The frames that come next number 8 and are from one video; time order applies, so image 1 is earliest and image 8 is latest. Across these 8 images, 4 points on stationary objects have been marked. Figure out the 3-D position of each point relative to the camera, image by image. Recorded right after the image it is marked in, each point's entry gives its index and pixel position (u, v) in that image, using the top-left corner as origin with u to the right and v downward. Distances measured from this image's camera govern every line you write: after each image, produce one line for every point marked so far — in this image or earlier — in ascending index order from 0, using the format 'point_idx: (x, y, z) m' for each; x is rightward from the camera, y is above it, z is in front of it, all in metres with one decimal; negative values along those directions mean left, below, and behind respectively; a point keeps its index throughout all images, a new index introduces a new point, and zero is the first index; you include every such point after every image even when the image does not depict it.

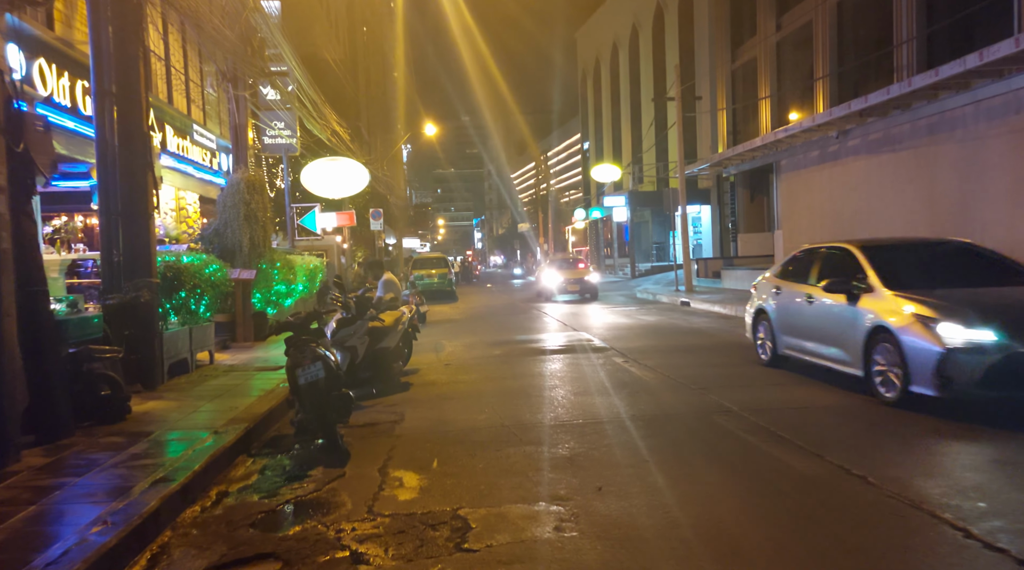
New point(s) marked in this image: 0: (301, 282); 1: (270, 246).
0: (-4.8, +0.1, +18.6) m
1: (-4.4, +0.7, +14.9) m
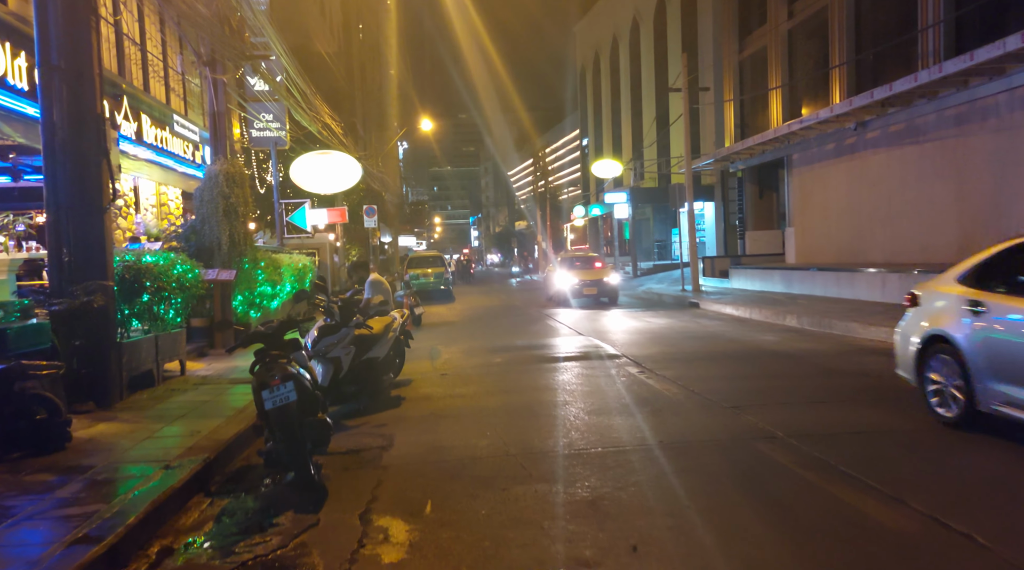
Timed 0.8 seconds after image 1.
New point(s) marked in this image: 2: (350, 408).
0: (-4.8, +0.1, +17.5) m
1: (-4.4, +0.7, +13.8) m
2: (-1.8, -1.4, +9.0) m
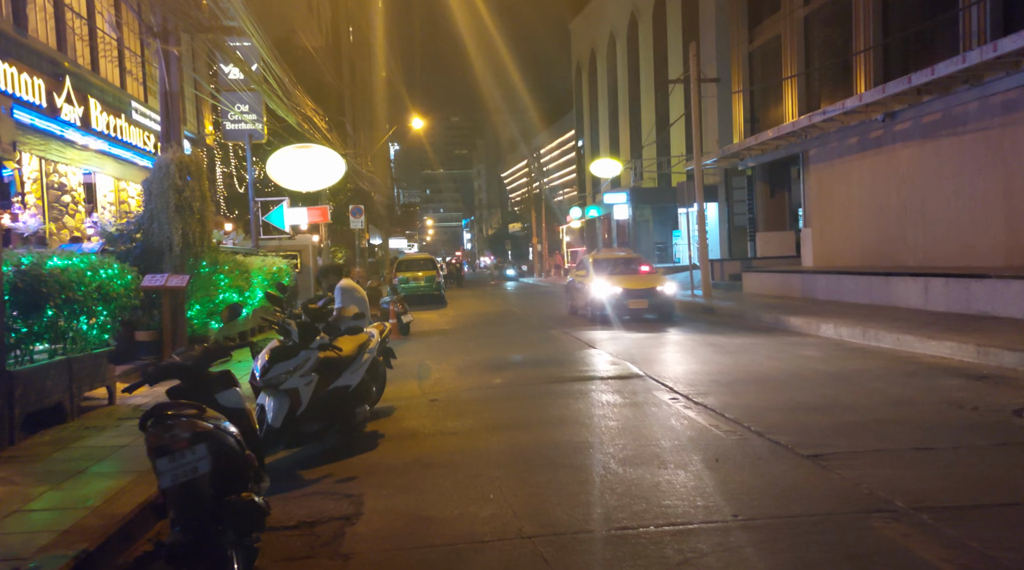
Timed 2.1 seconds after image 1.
0: (-4.8, -0.1, +15.6) m
1: (-4.4, +0.6, +11.9) m
2: (-1.7, -1.4, +7.2) m
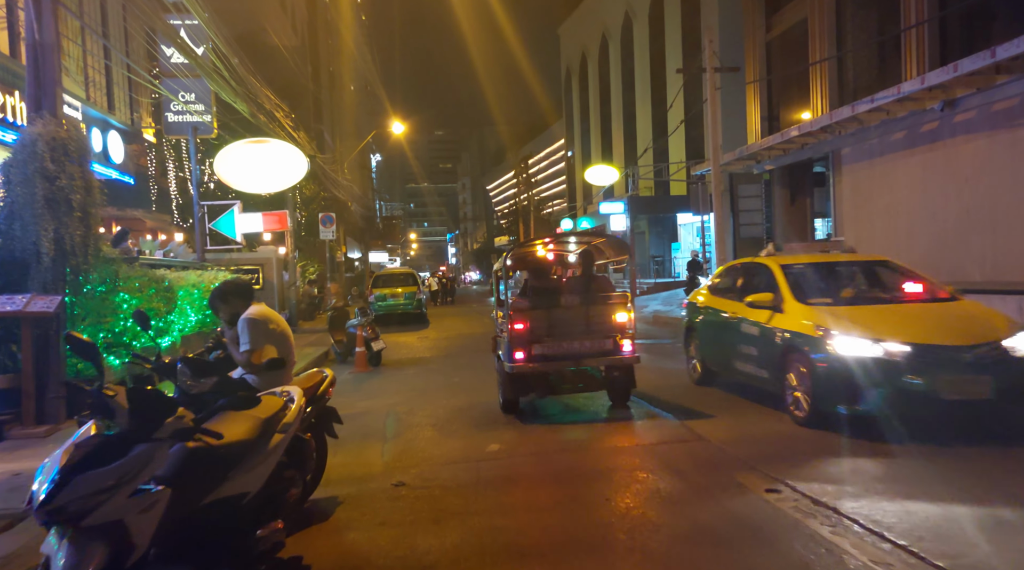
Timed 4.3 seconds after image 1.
0: (-4.9, -0.4, +12.5) m
1: (-4.4, +0.3, +8.8) m
2: (-1.7, -1.6, +4.1) m
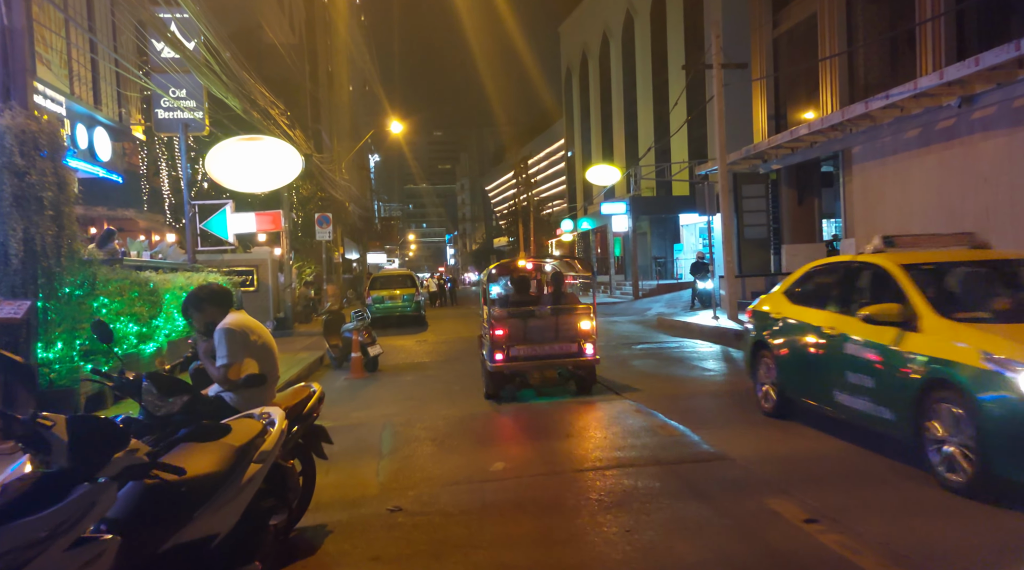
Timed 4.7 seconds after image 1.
0: (-4.9, -0.4, +11.9) m
1: (-4.4, +0.3, +8.2) m
2: (-1.6, -1.6, +3.5) m
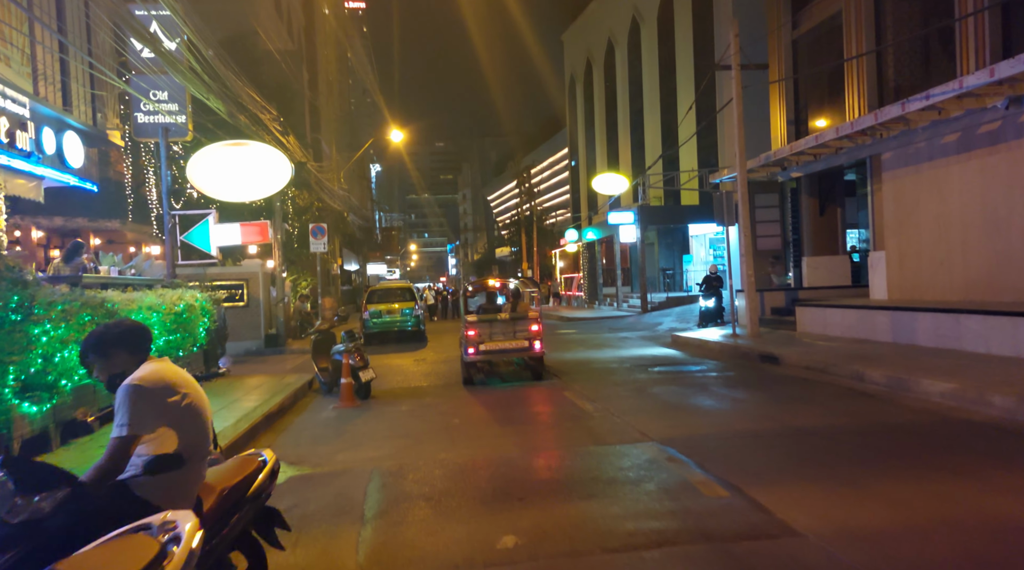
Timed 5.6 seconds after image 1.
0: (-4.8, -0.7, +10.6) m
1: (-4.3, +0.1, +6.9) m
2: (-1.5, -1.8, +2.2) m
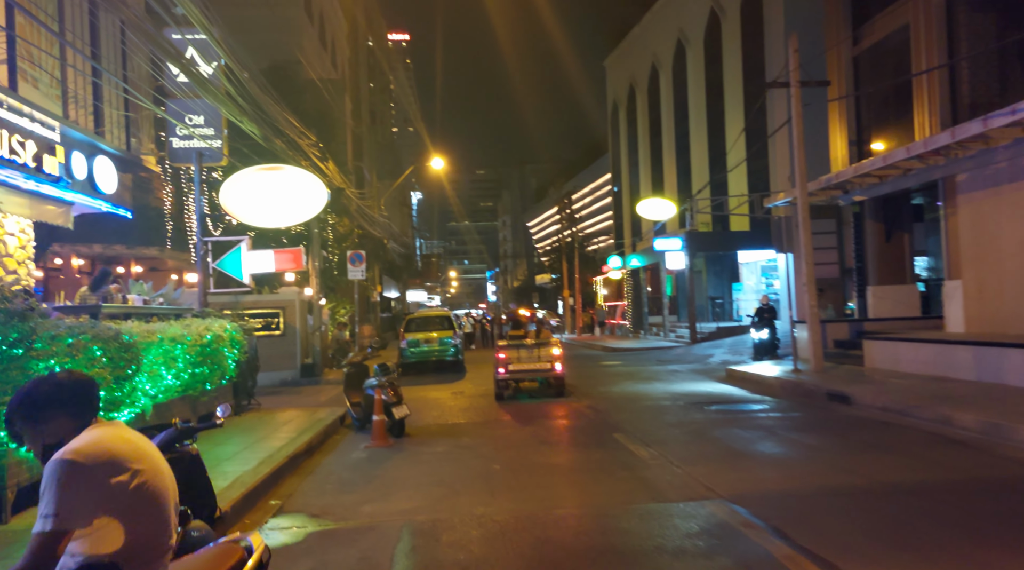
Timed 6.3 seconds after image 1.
0: (-4.2, -1.1, +9.9) m
1: (-3.9, -0.2, +6.2) m
2: (-1.4, -1.9, +1.3) m
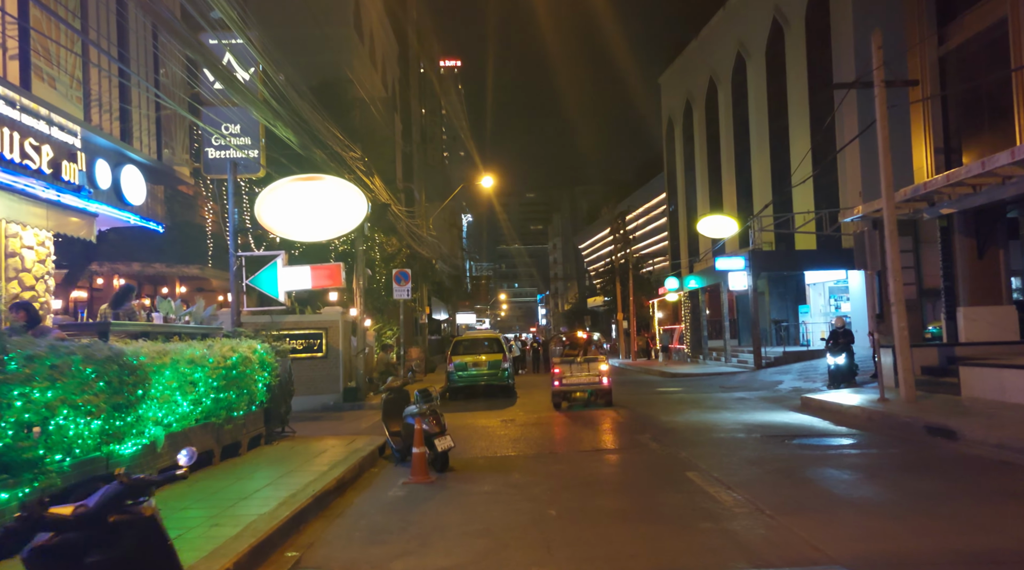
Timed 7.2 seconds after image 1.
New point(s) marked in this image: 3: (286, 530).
0: (-3.6, -1.2, +8.8) m
1: (-3.5, -0.2, +5.1) m
2: (-1.3, -1.8, 0.0) m
3: (-2.1, -2.3, +7.5) m
